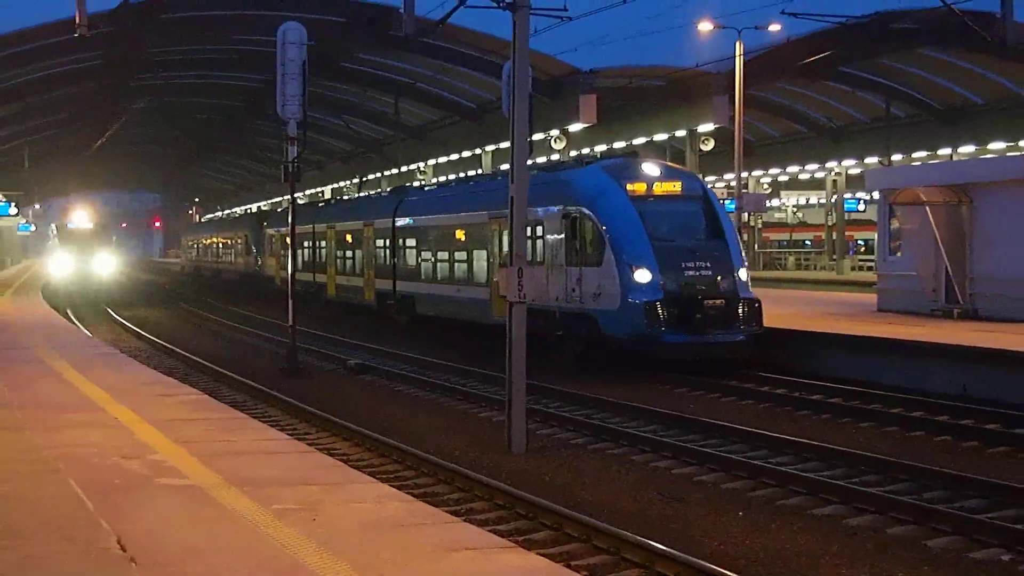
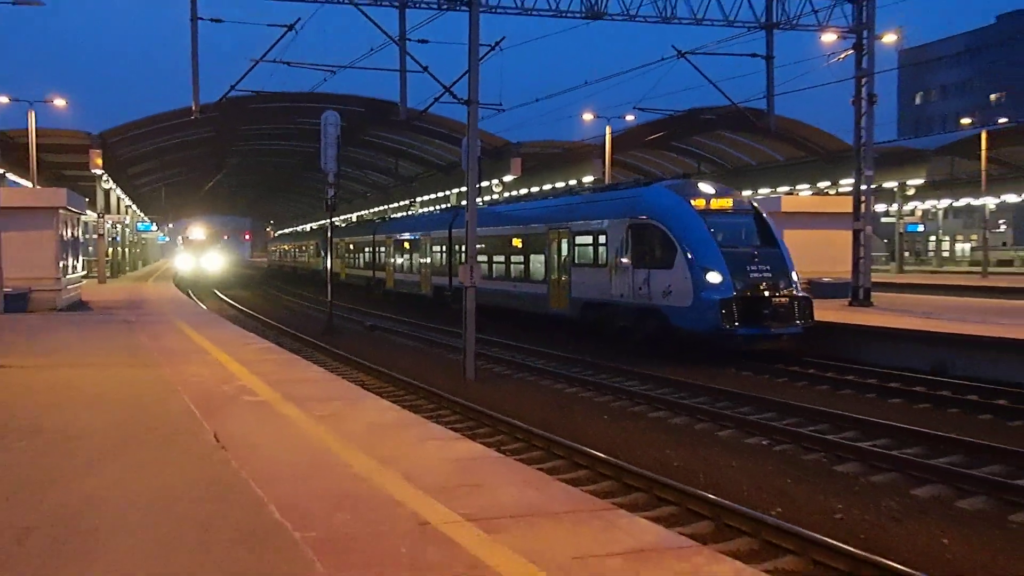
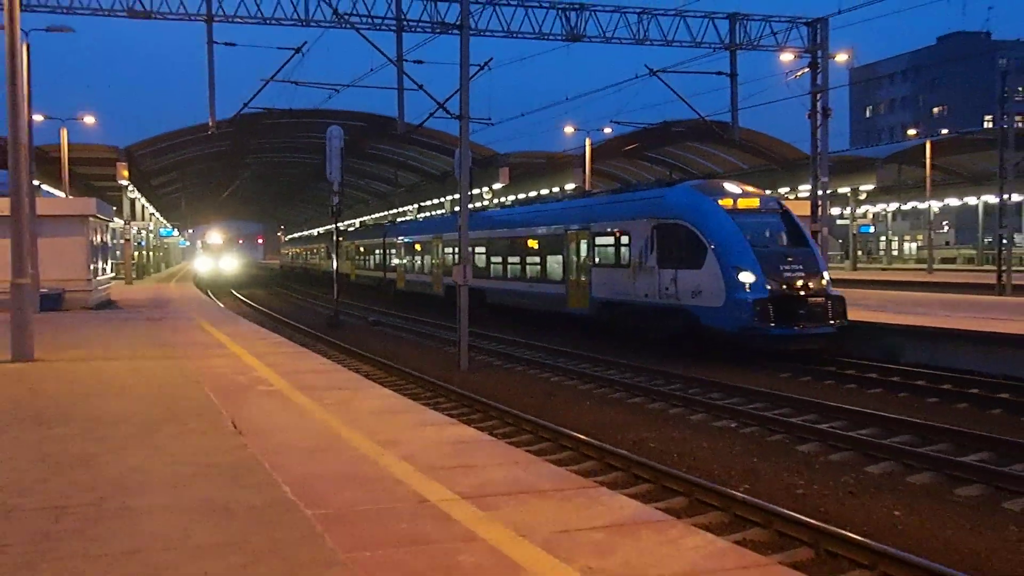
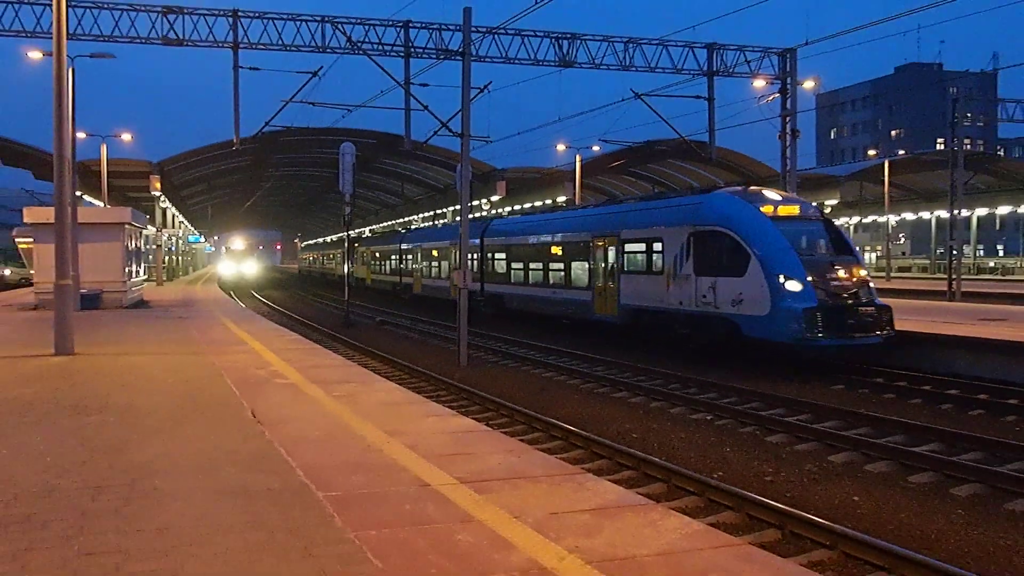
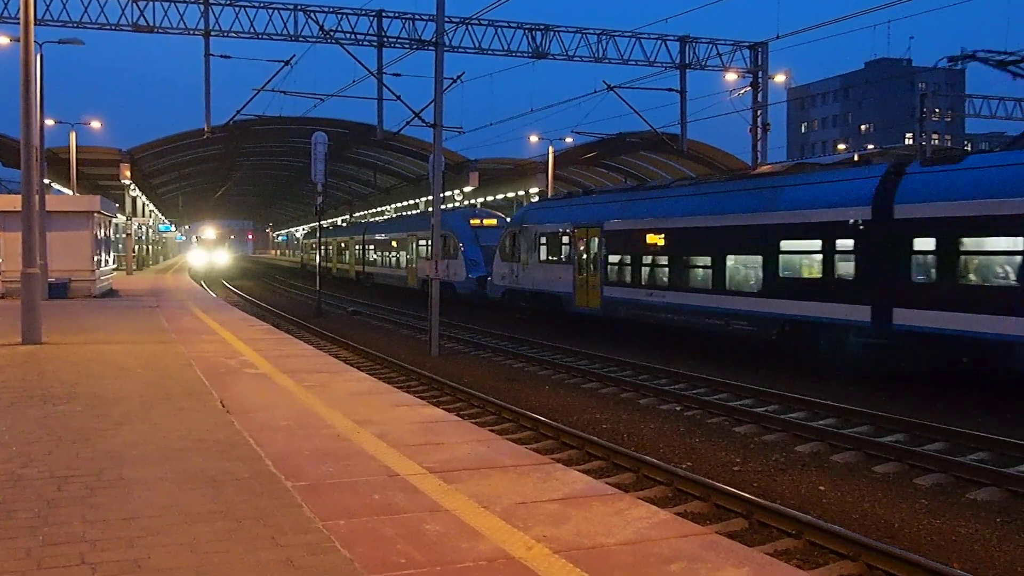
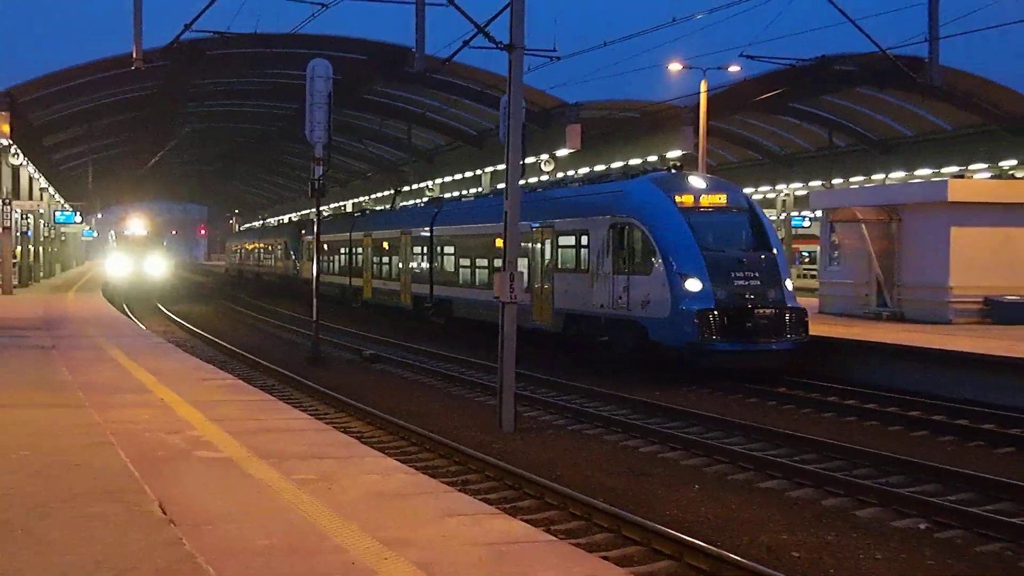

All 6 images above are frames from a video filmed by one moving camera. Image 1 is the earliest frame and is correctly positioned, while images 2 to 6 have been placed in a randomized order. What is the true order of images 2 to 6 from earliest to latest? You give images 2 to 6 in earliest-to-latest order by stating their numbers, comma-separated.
6, 2, 3, 4, 5
